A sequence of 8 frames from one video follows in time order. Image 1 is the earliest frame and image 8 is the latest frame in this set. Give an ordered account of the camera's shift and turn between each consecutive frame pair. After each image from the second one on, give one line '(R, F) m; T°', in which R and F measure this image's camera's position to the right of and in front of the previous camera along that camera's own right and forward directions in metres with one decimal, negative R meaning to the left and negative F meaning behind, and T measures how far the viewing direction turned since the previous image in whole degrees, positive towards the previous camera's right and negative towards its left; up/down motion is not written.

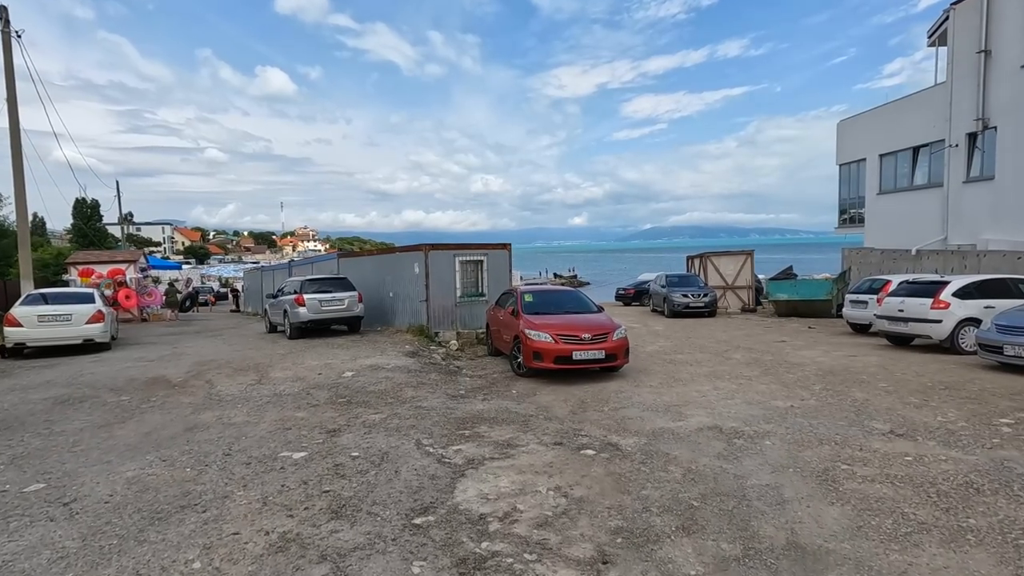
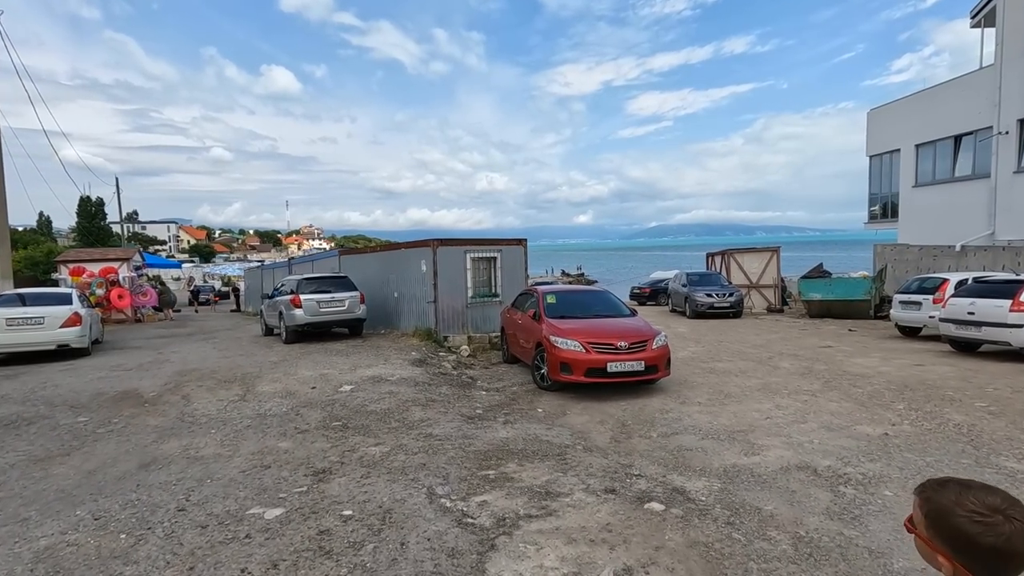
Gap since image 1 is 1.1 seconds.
(-0.3, +1.2) m; -1°
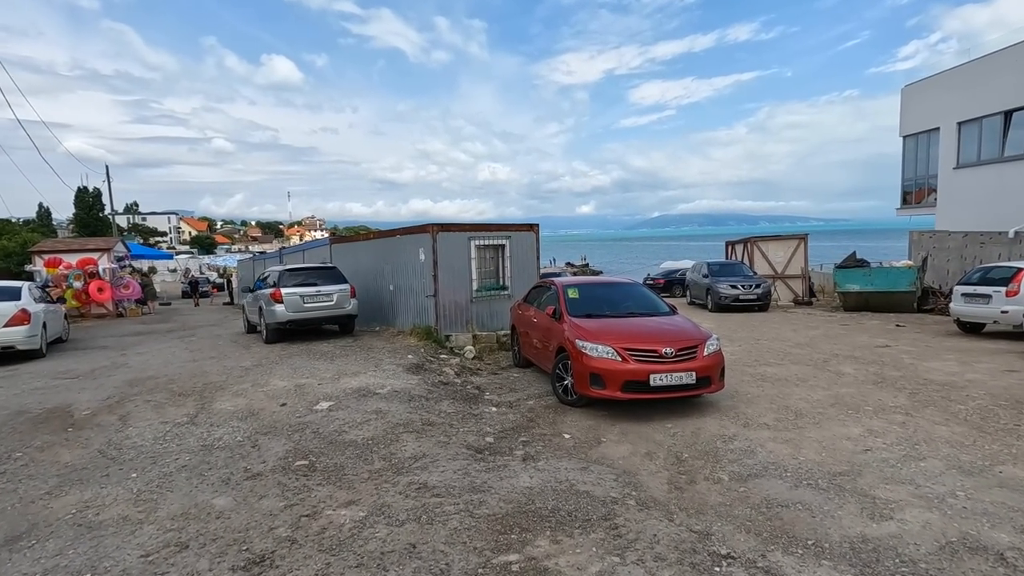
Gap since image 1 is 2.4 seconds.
(-0.2, +1.5) m; 0°
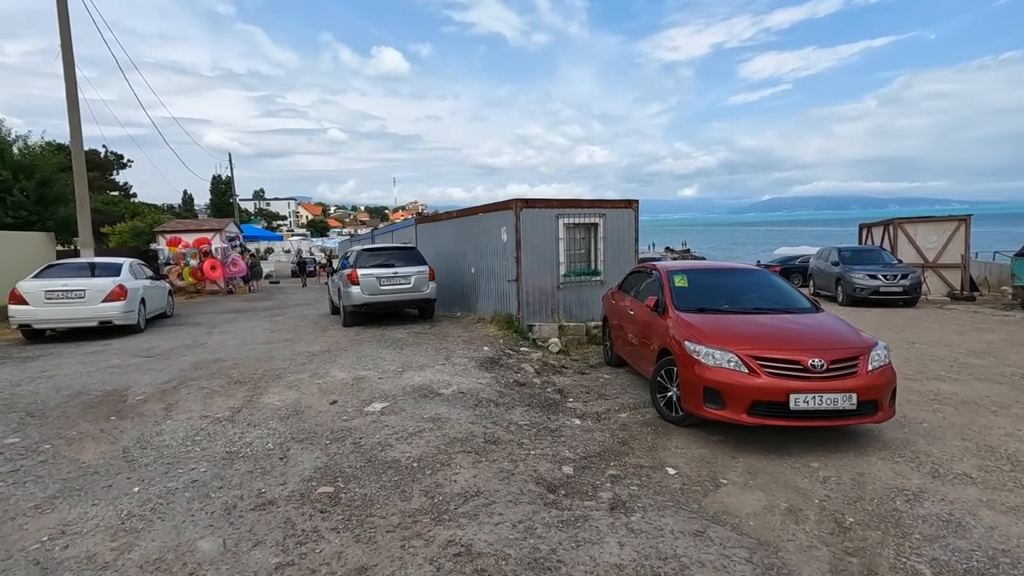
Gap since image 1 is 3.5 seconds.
(0.0, +1.3) m; -10°
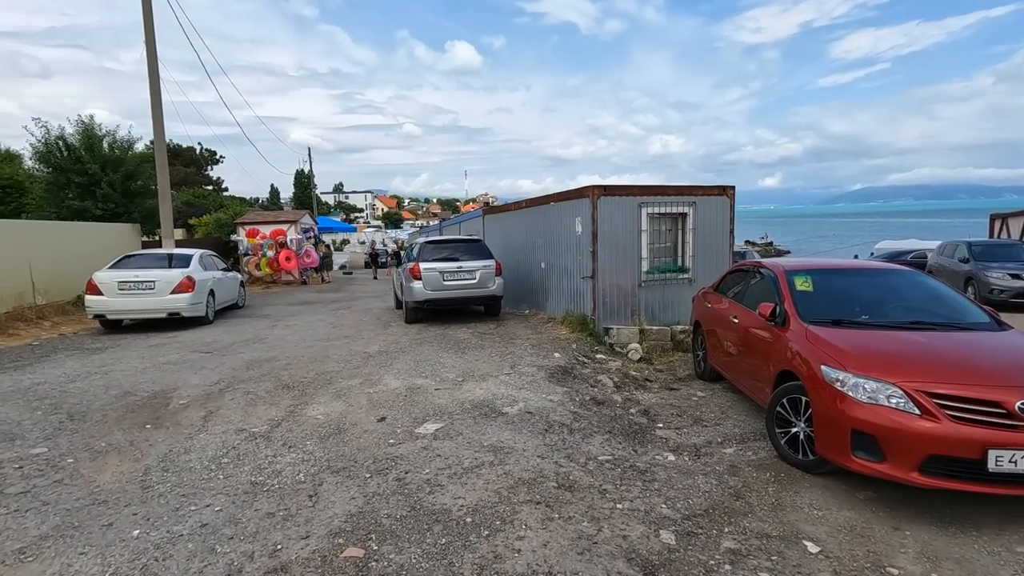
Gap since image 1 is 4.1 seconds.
(-0.1, +0.9) m; -7°
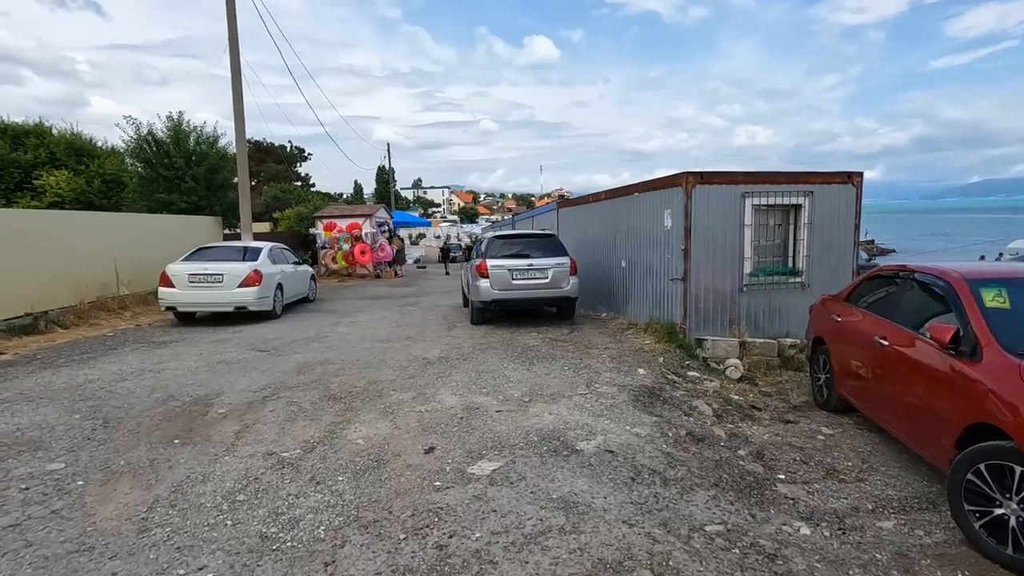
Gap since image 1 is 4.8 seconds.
(0.0, +0.9) m; -8°
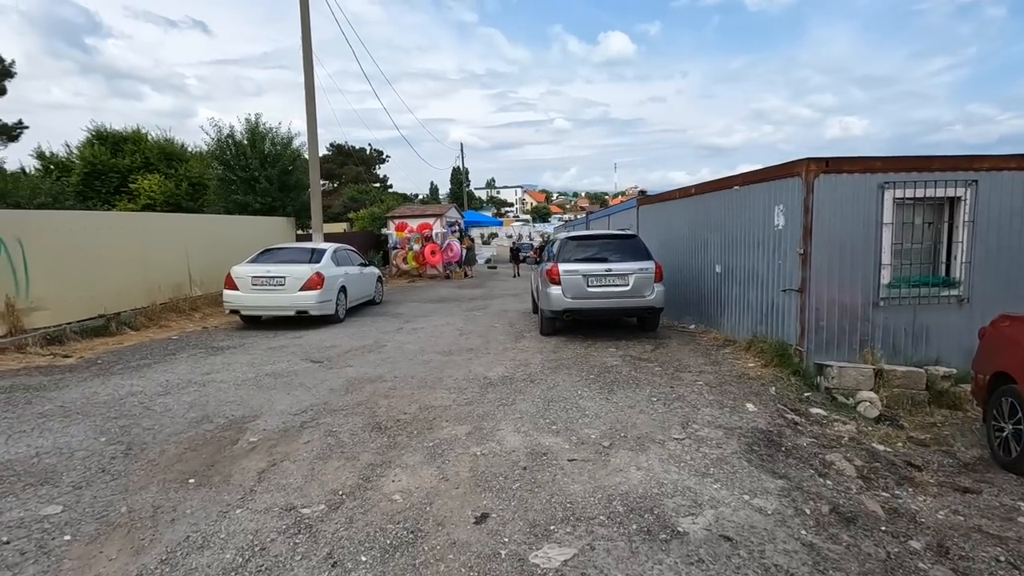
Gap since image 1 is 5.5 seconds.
(0.0, +1.0) m; -8°
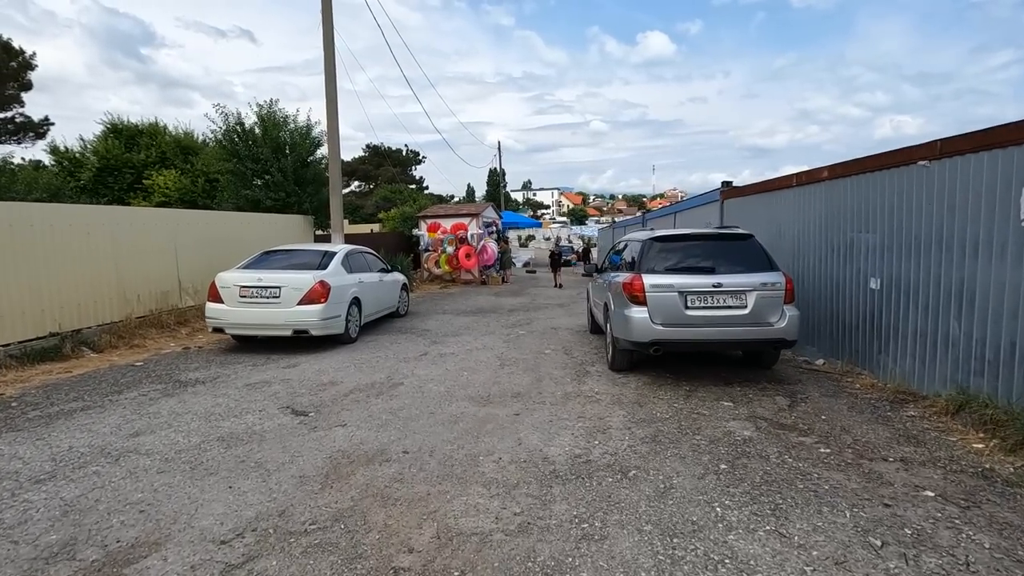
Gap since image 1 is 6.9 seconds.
(-0.3, +2.2) m; -4°
